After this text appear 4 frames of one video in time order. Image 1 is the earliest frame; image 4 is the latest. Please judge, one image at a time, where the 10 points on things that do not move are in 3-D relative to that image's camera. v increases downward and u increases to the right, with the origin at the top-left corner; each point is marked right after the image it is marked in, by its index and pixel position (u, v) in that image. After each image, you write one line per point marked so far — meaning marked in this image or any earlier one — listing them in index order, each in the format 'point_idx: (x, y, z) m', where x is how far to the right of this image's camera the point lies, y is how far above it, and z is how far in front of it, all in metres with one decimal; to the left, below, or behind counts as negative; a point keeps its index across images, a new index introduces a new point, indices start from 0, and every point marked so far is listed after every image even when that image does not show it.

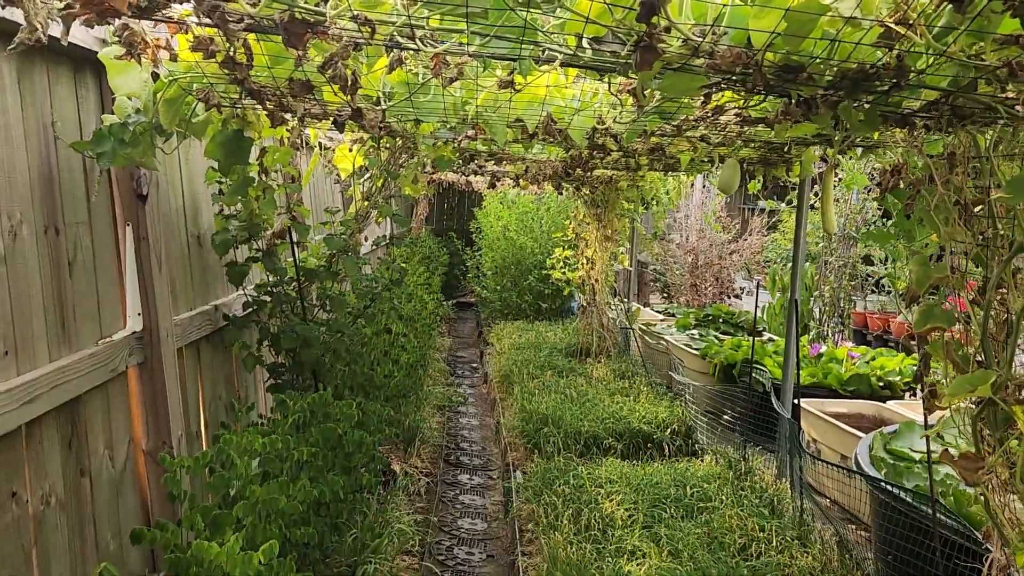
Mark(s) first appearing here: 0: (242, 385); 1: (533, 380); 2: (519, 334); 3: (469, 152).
0: (-1.1, -0.4, +3.4) m
1: (+0.1, -0.6, +5.1) m
2: (0.0, -0.4, +6.7) m
3: (-0.2, +0.6, +4.0) m
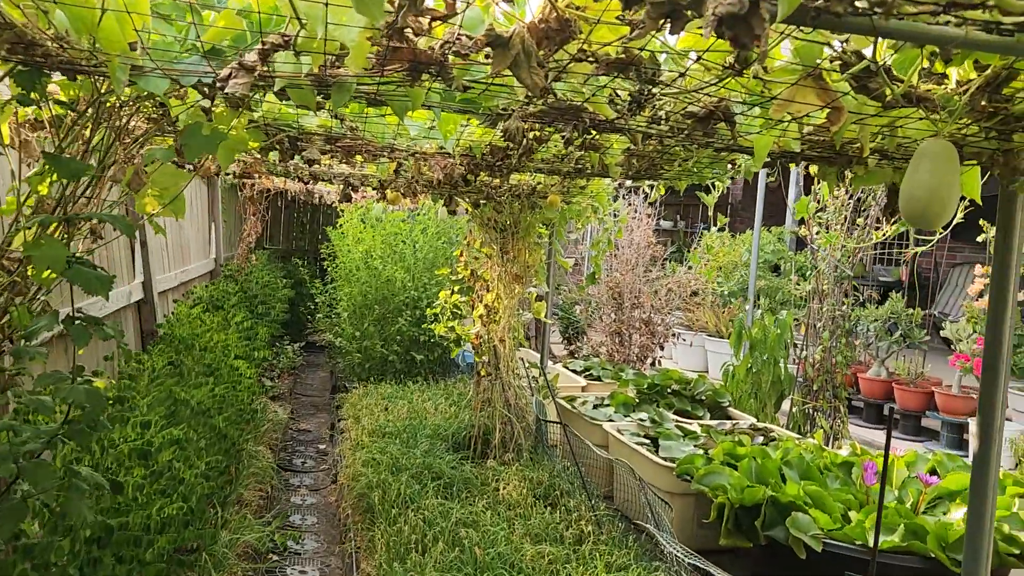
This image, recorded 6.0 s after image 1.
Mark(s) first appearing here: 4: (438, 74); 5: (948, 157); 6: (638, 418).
0: (-1.3, -0.6, +1.3) m
1: (-0.4, -0.8, +3.2) m
2: (-0.7, -0.7, +4.7) m
3: (-0.5, +0.4, +2.0) m
4: (-0.1, +0.3, +1.2) m
5: (+0.6, +0.2, +1.1) m
6: (+0.6, -0.6, +3.8) m
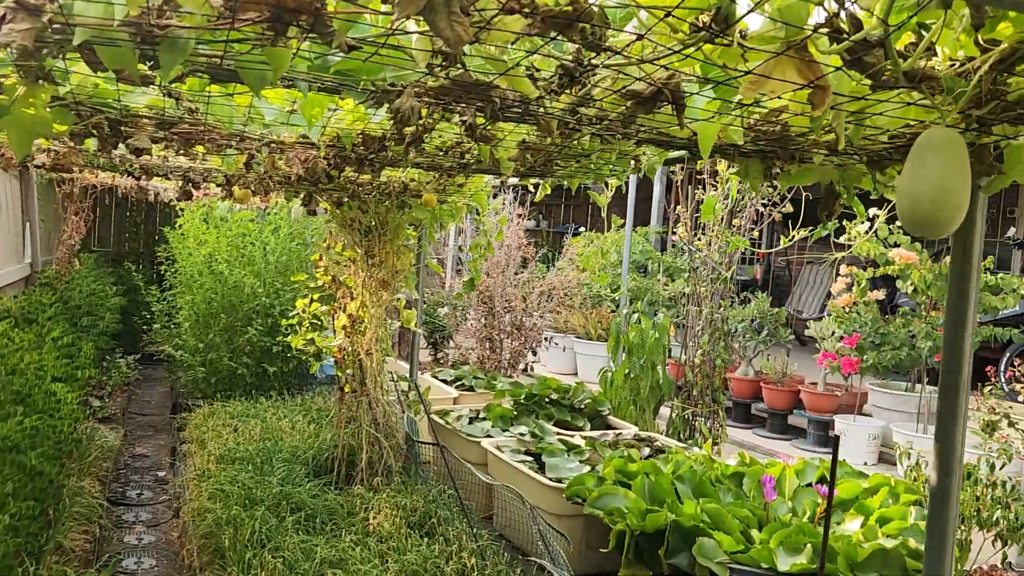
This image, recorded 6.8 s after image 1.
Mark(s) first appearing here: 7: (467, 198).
0: (-1.4, -0.7, +0.8) m
1: (-0.8, -0.9, +2.8) m
2: (-1.4, -0.7, +4.2) m
3: (-0.8, +0.3, +1.6) m
4: (-0.2, +0.3, +0.9) m
5: (+0.5, +0.1, +0.9) m
6: (0.0, -0.6, +3.5) m
7: (-0.2, +0.4, +3.6) m
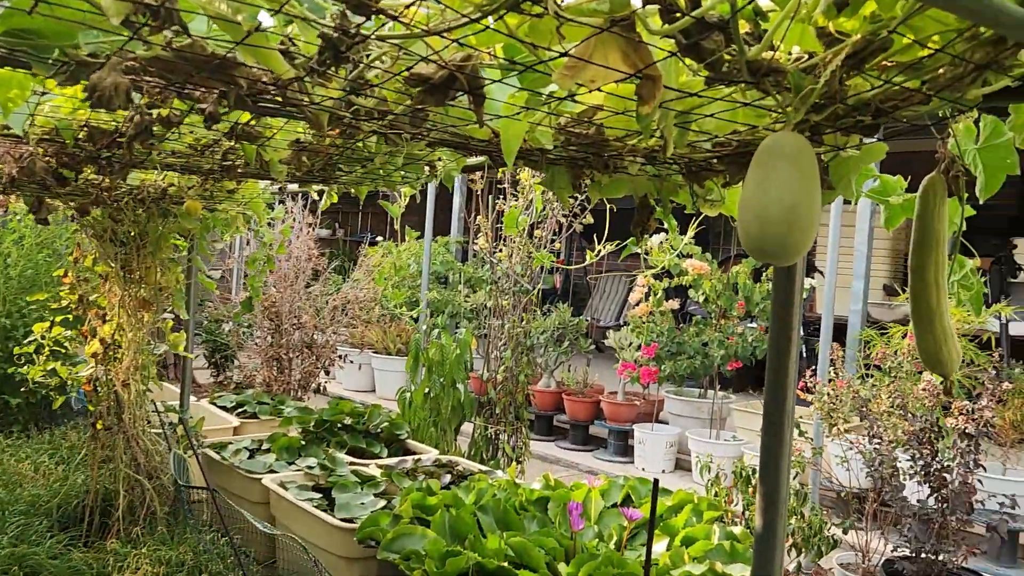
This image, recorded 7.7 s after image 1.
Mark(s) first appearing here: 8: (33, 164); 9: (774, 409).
0: (-1.5, -0.7, +0.2) m
1: (-1.4, -0.9, +2.3) m
2: (-2.3, -0.8, +3.6) m
3: (-1.1, +0.3, +1.2) m
4: (-0.4, +0.2, +0.6) m
5: (+0.3, +0.1, +0.7) m
6: (-0.8, -0.7, +3.2) m
7: (-1.0, +0.3, +3.2) m
8: (-0.9, +0.2, +1.6) m
9: (+0.4, -0.2, +1.1) m
